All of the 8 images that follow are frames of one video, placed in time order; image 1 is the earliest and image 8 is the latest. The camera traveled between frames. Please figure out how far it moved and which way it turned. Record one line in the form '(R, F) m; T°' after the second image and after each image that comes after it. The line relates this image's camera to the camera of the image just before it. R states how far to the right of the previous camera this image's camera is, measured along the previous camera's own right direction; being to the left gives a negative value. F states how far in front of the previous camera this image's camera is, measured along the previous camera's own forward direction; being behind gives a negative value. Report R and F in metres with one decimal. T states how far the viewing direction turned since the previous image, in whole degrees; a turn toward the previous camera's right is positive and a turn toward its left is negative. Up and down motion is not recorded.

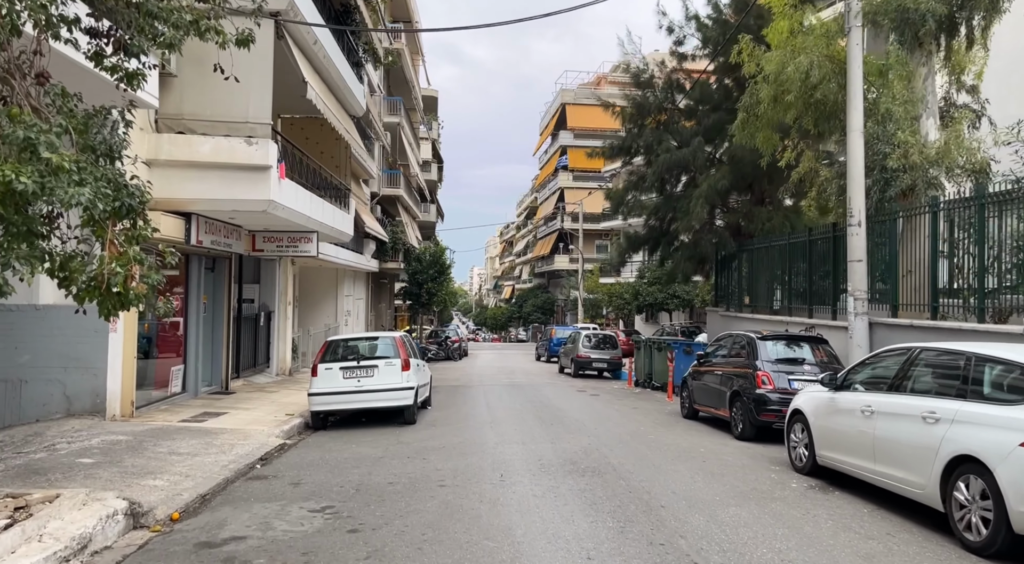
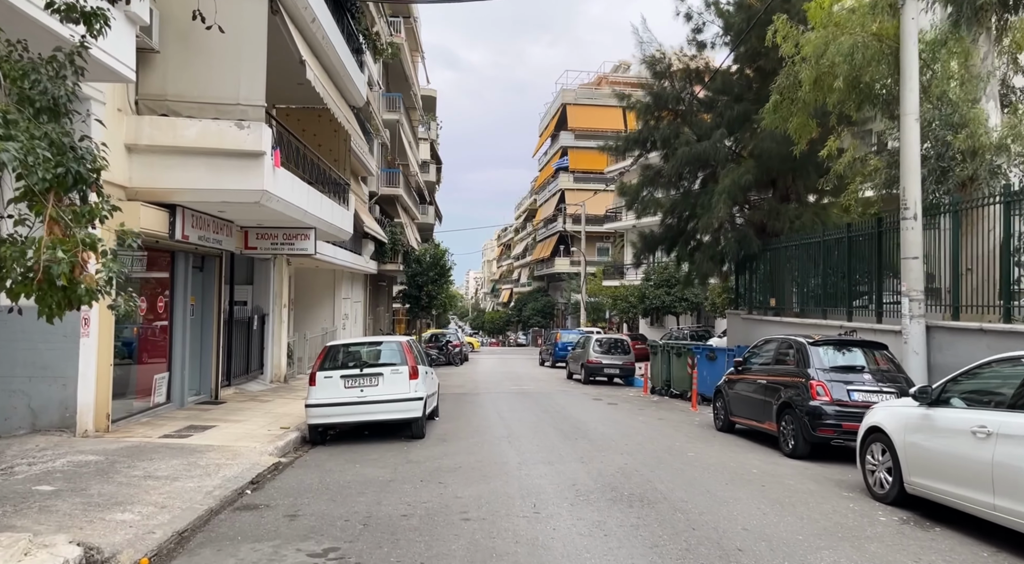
(-0.4, +1.0) m; 0°
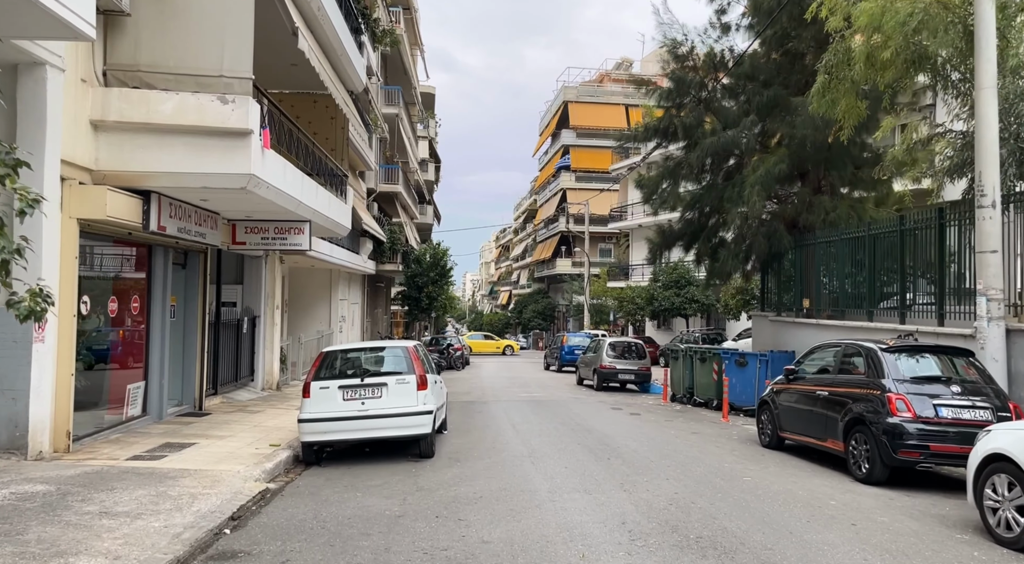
(-0.4, +1.2) m; 0°
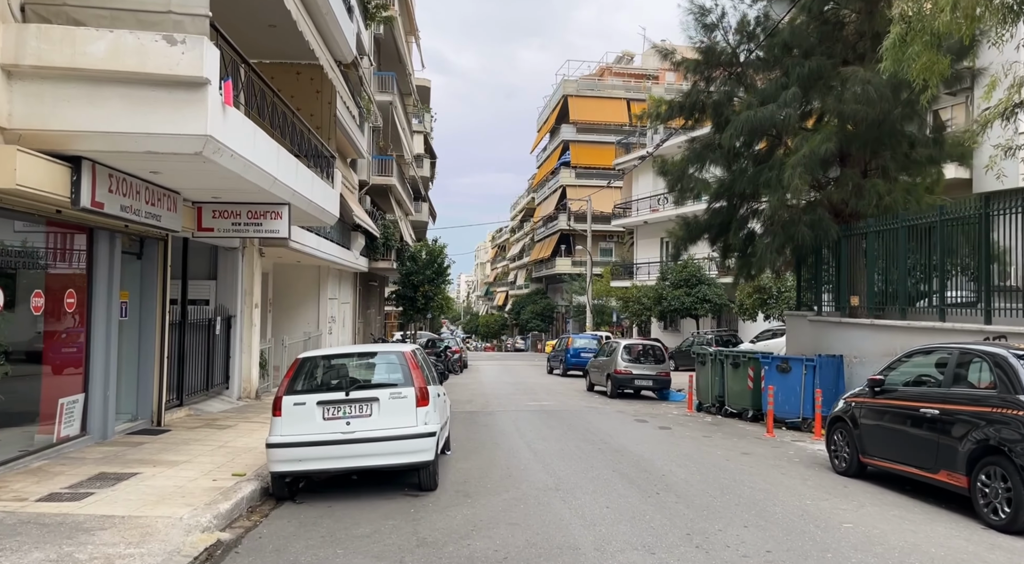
(-0.3, +1.7) m; +1°
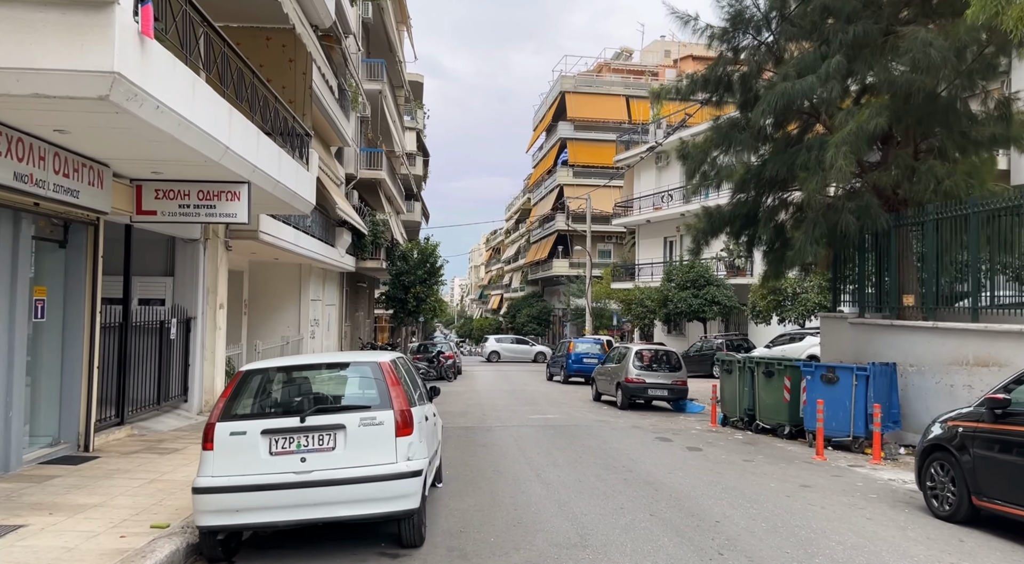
(-0.1, +1.7) m; +1°
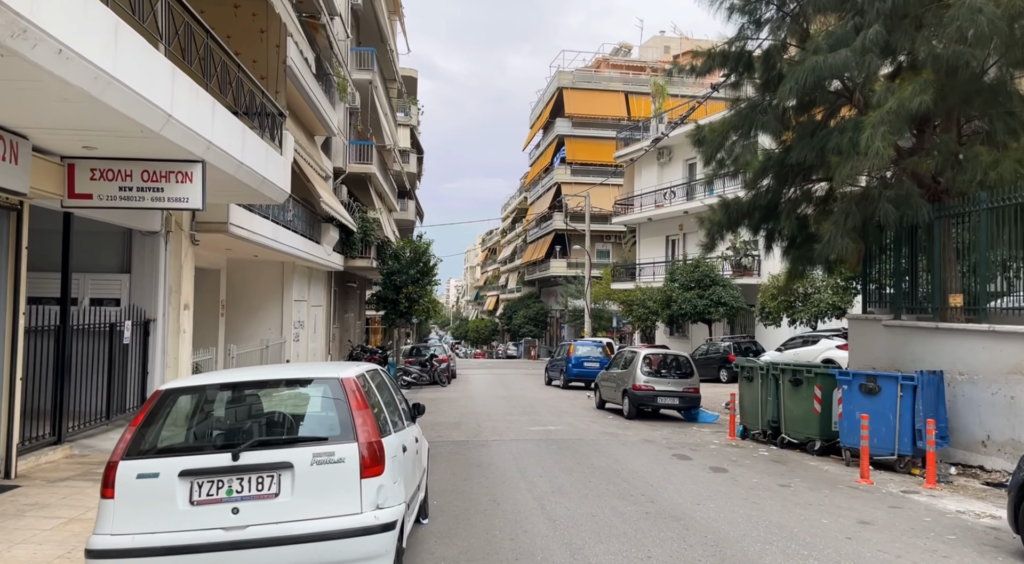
(0.0, +1.2) m; 0°
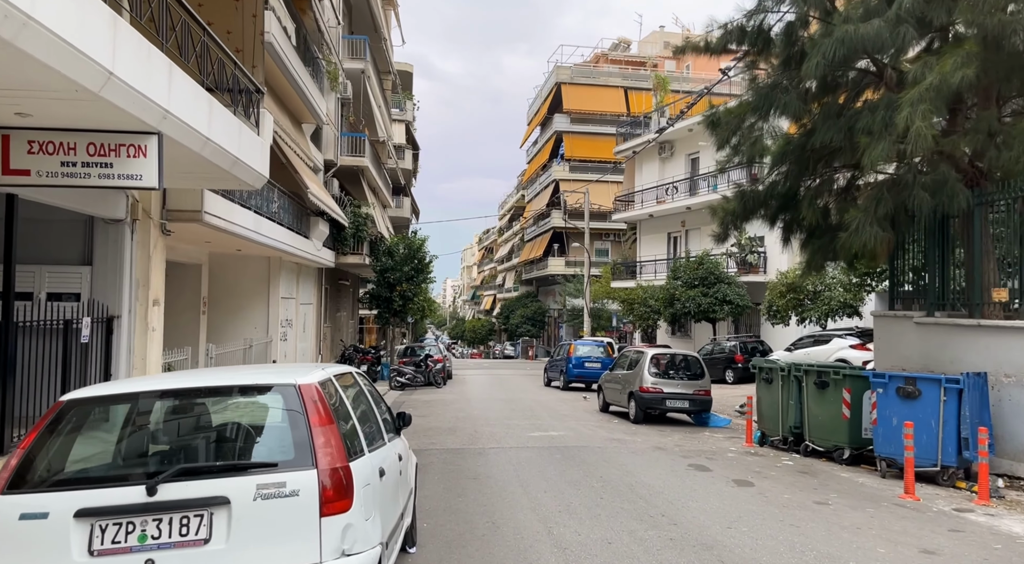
(0.0, +0.9) m; 0°
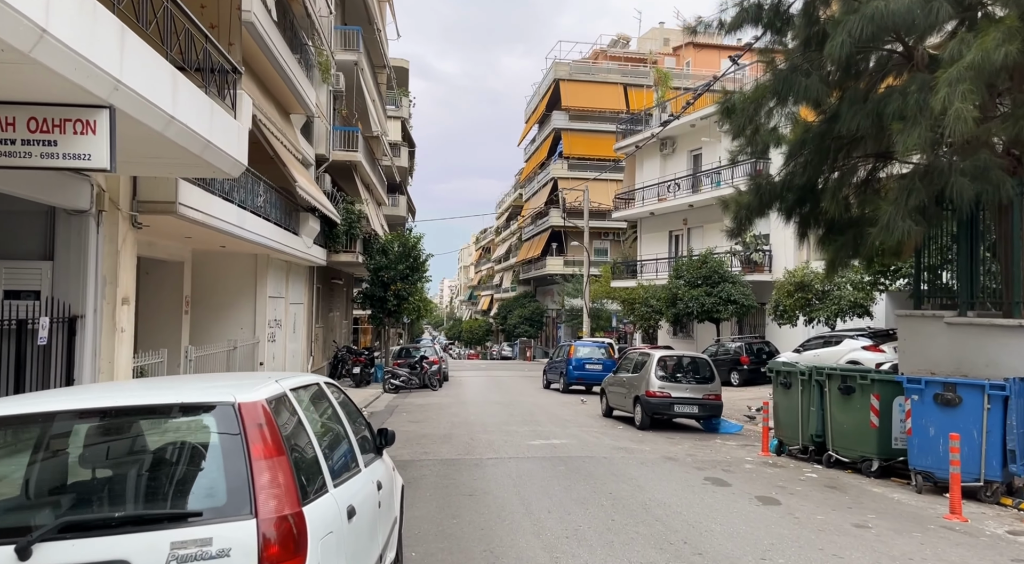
(0.0, +0.8) m; 0°
